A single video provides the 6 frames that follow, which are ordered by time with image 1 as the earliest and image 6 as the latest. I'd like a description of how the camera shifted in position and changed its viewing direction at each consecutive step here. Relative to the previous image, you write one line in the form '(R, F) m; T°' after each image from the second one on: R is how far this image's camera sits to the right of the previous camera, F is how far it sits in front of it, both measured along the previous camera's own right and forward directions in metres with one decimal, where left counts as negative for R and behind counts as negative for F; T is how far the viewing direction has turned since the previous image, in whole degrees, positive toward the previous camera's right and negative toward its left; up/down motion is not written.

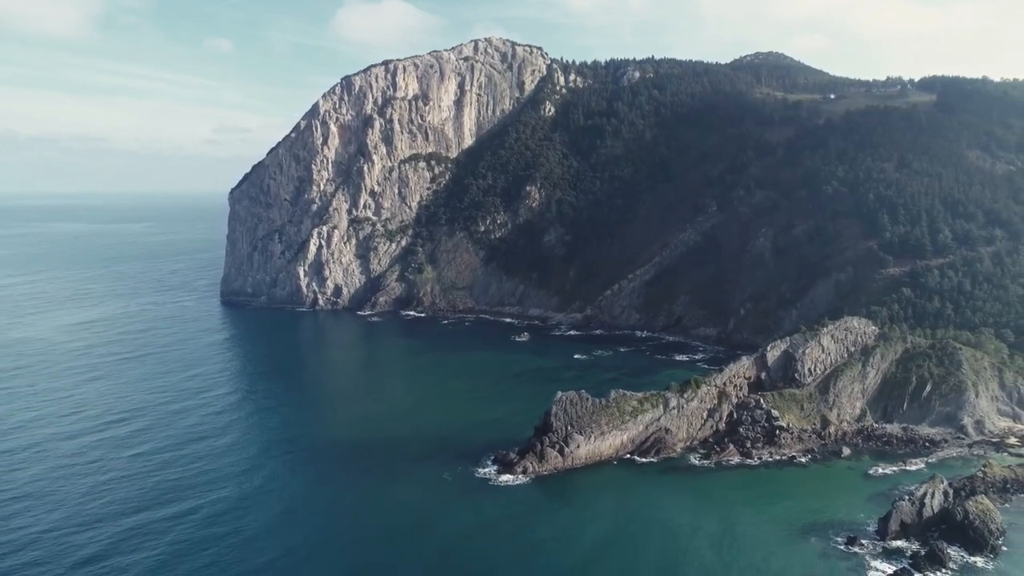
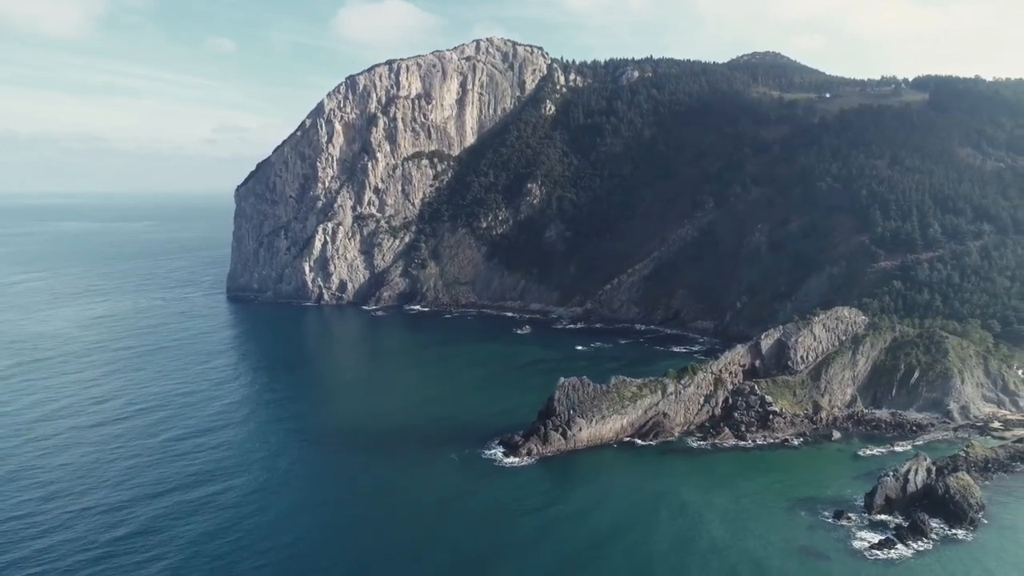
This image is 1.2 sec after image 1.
(-0.5, -2.3) m; 0°
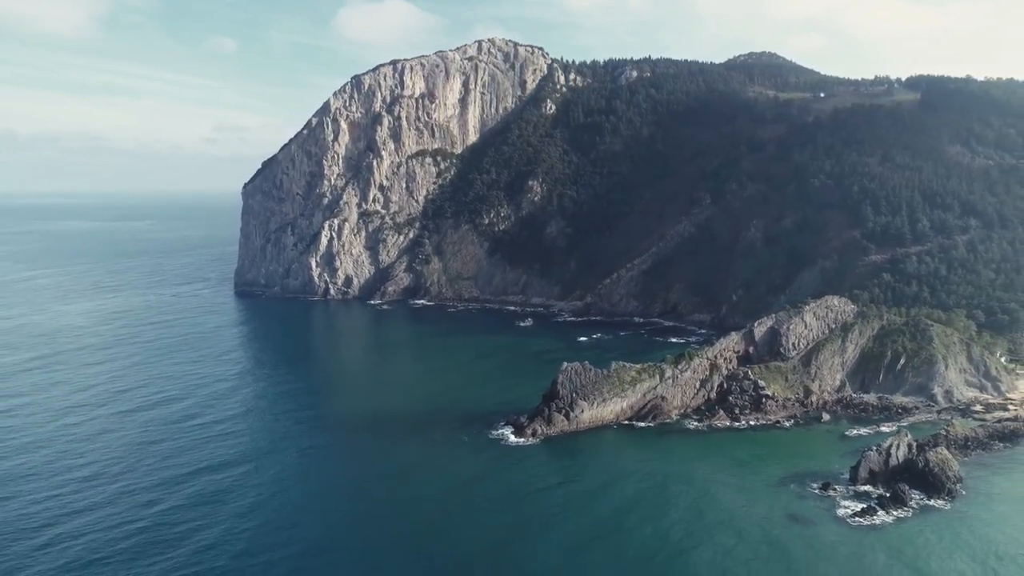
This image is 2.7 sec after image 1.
(-0.6, -2.9) m; 0°
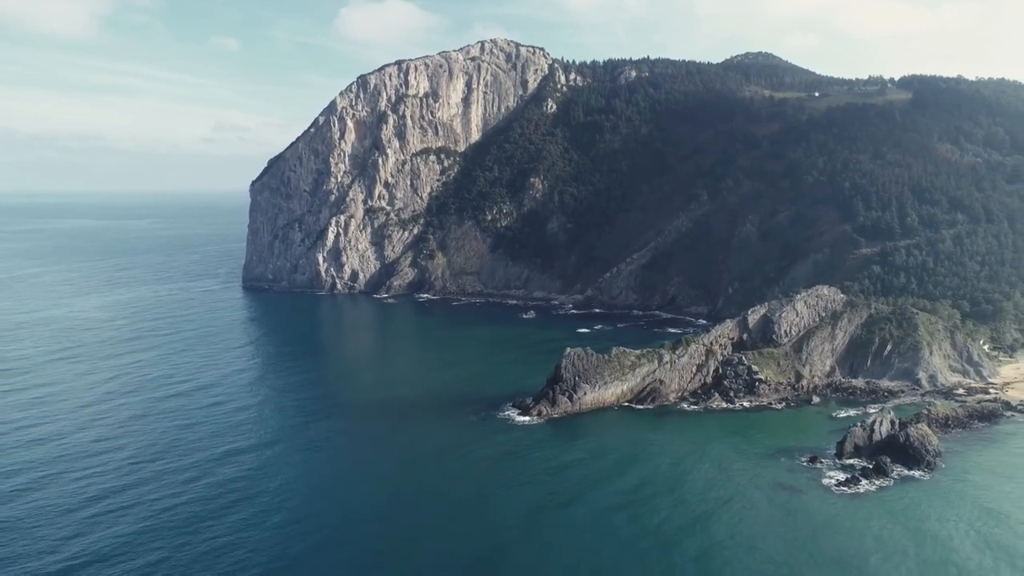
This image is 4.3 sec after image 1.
(-0.7, -3.1) m; 0°
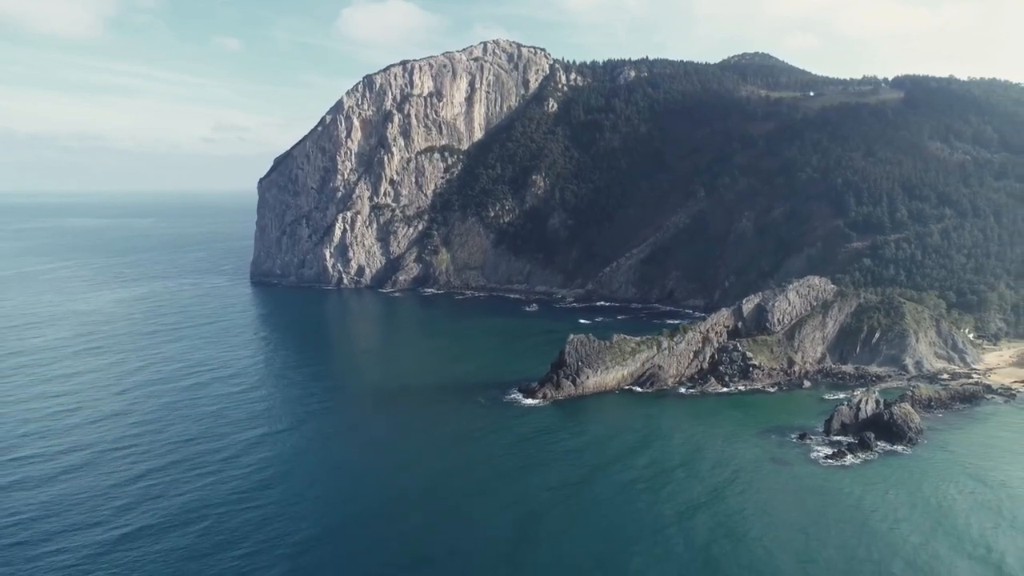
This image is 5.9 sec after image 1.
(-0.7, -3.1) m; 0°
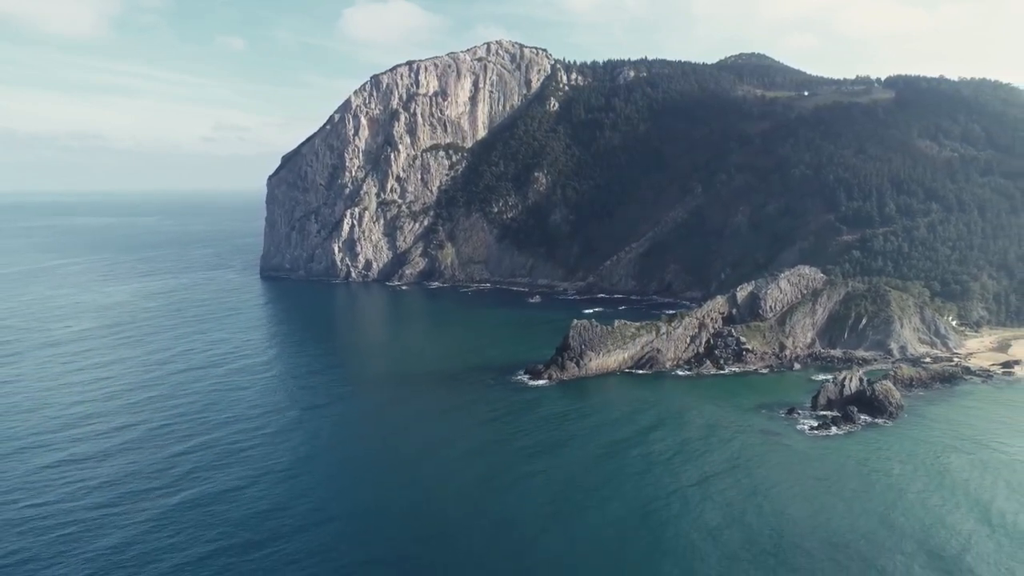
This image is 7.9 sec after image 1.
(-0.9, -3.9) m; 0°
